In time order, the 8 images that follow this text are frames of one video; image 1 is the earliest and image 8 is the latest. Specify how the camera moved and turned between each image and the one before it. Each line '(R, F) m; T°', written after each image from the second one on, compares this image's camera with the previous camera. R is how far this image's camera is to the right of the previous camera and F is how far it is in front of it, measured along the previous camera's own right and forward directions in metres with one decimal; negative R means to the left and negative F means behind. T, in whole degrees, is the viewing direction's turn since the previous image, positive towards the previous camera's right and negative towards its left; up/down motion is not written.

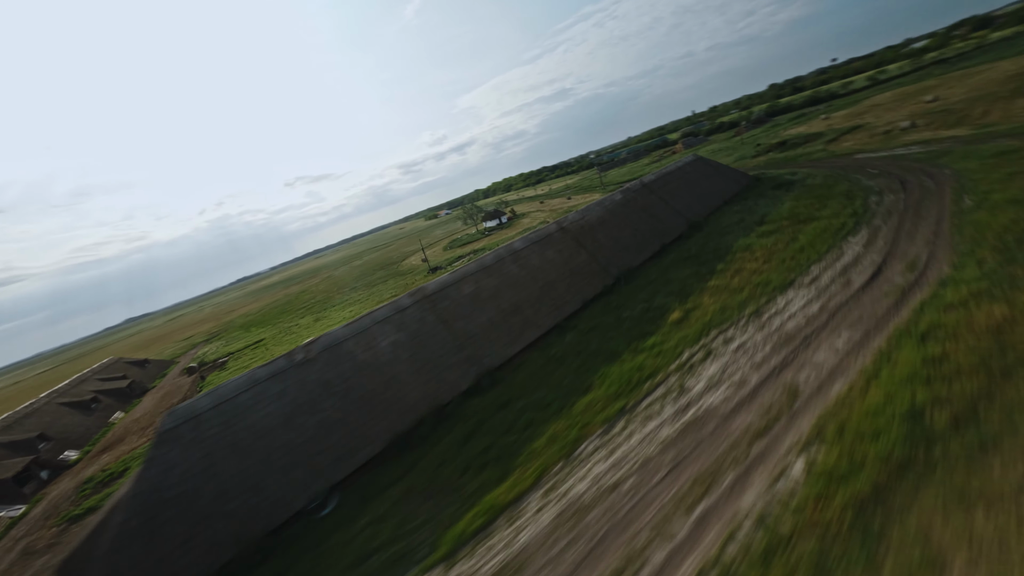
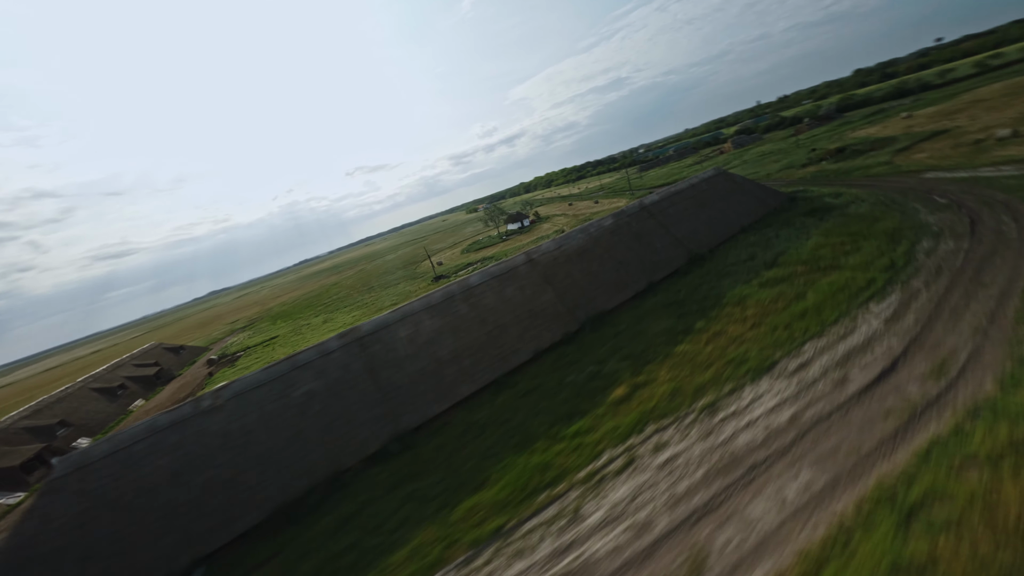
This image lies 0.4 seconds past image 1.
(+4.8, +2.3) m; -7°
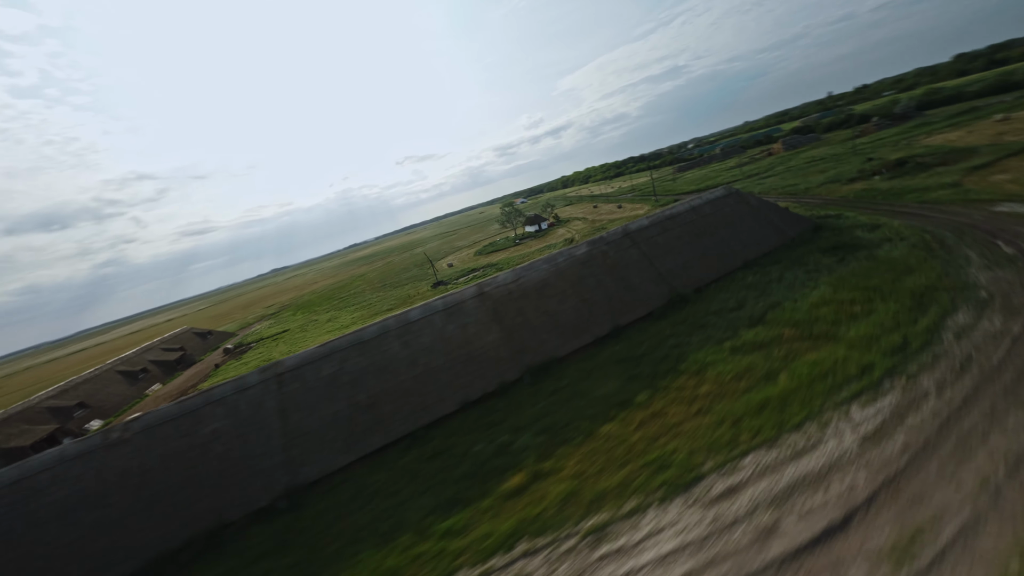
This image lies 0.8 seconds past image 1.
(+4.8, +2.1) m; -6°
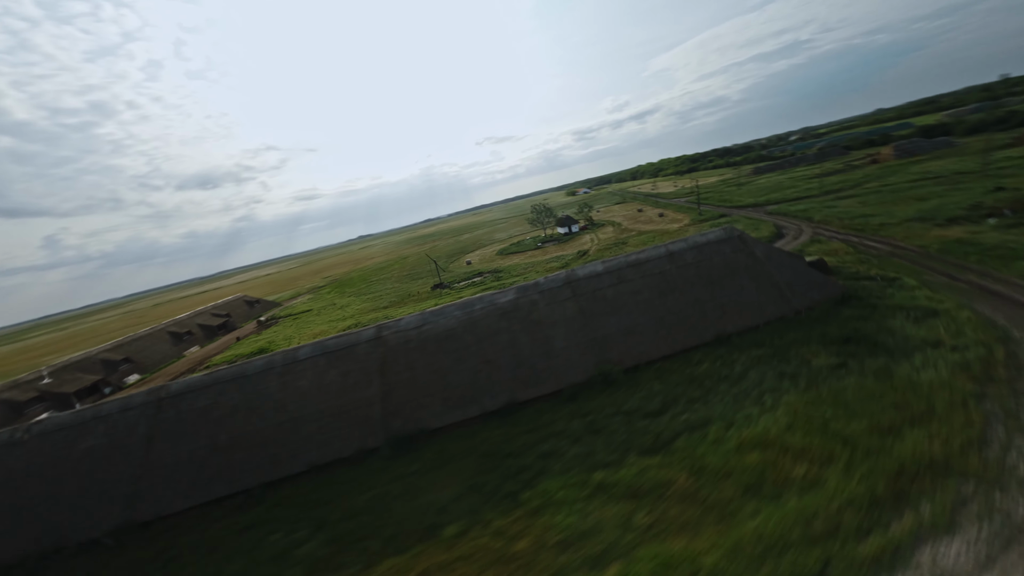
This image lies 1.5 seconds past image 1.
(+7.6, +3.4) m; -11°
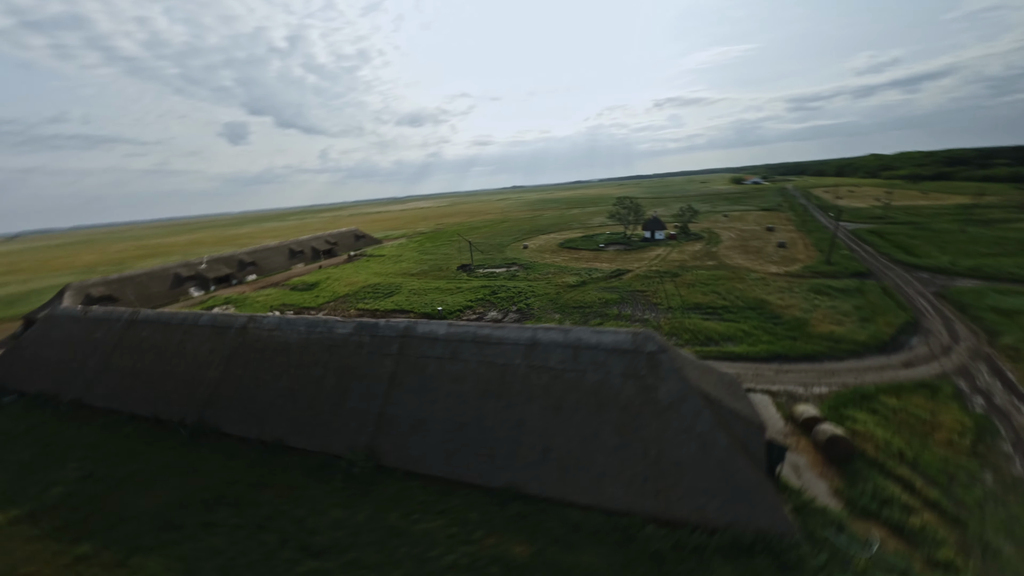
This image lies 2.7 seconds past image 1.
(+11.8, +6.1) m; -22°
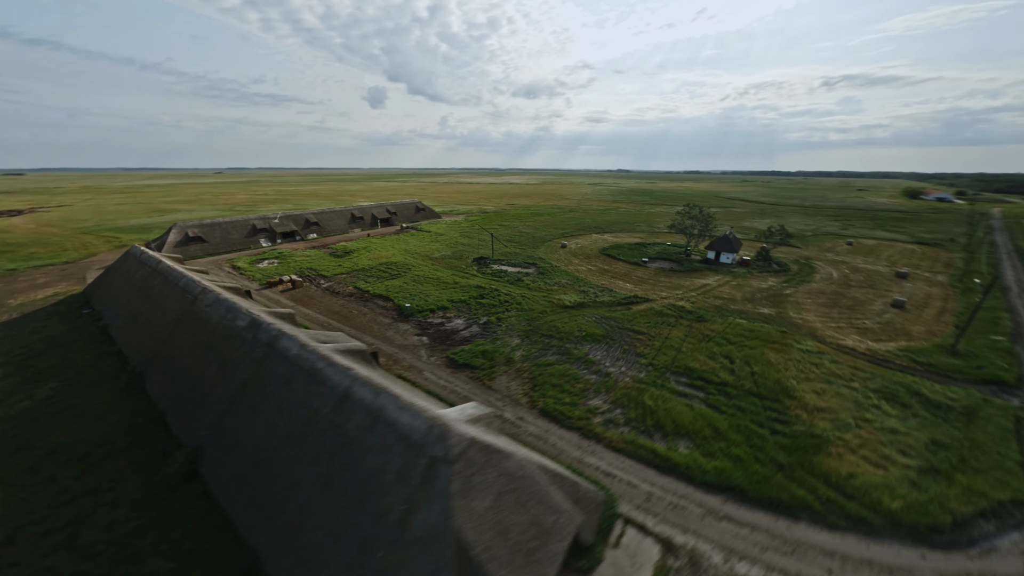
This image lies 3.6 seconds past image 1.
(+7.9, +3.8) m; -15°
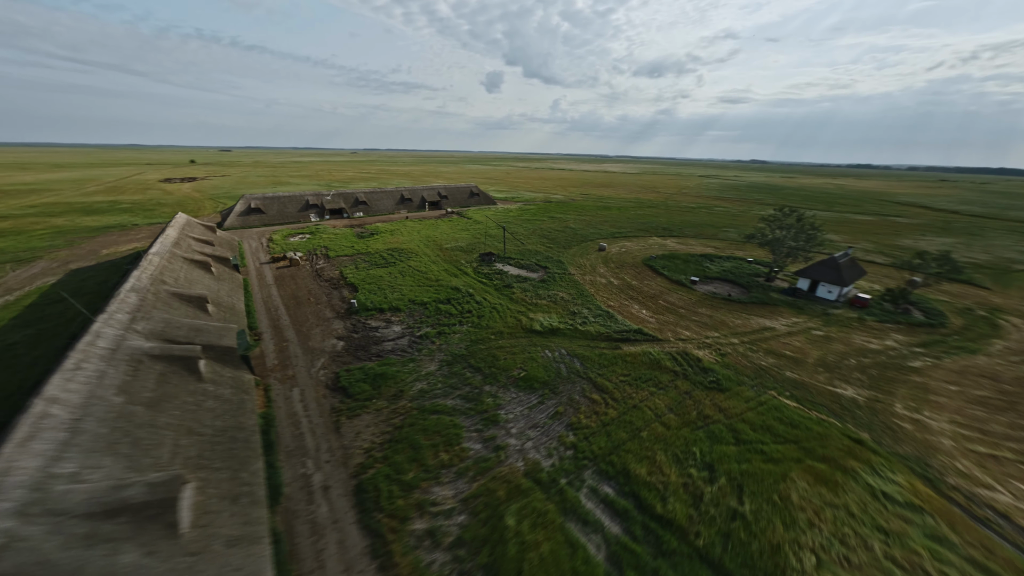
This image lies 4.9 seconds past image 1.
(+8.5, +6.4) m; -16°
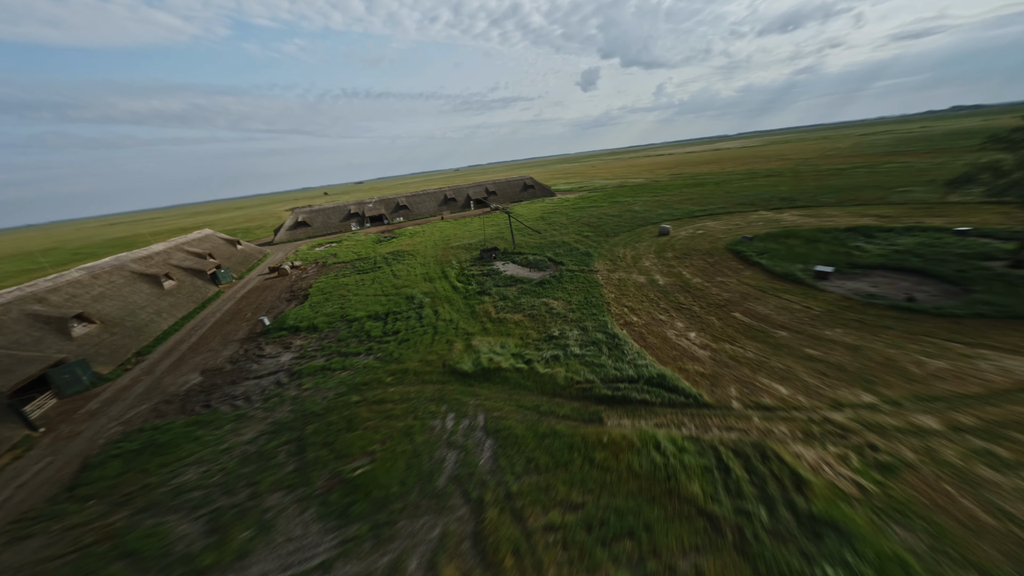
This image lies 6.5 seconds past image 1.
(+7.0, +10.1) m; -18°
